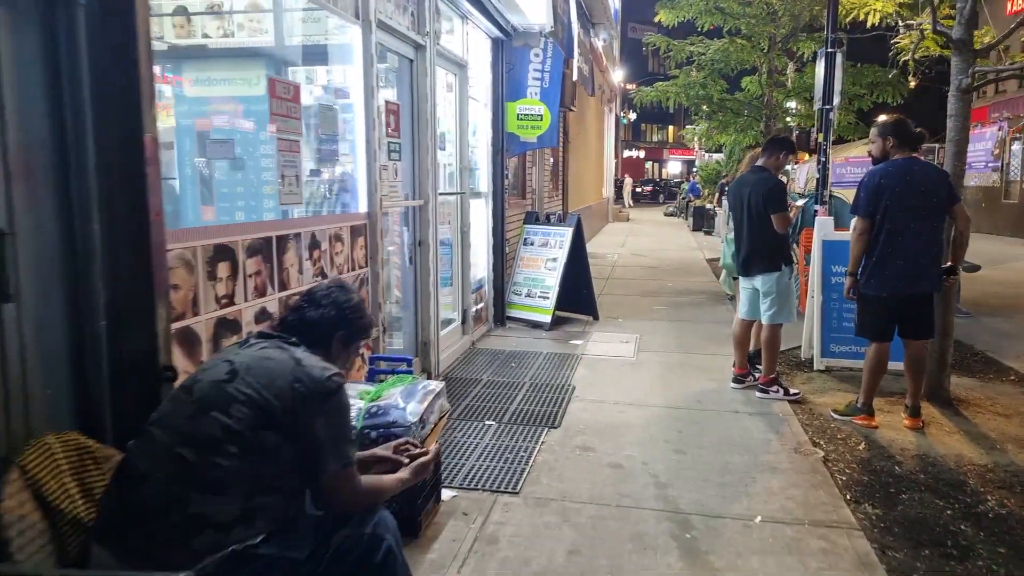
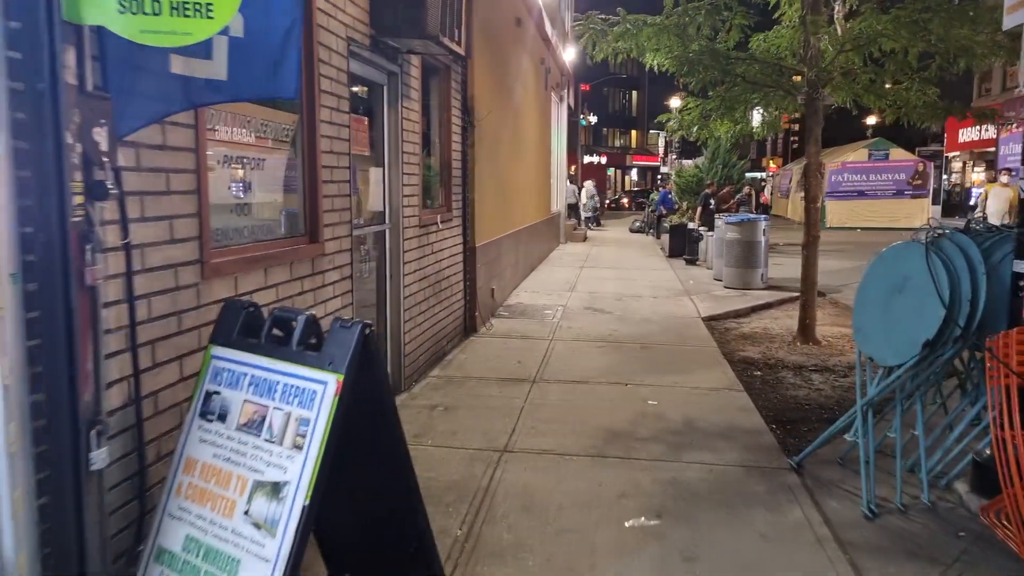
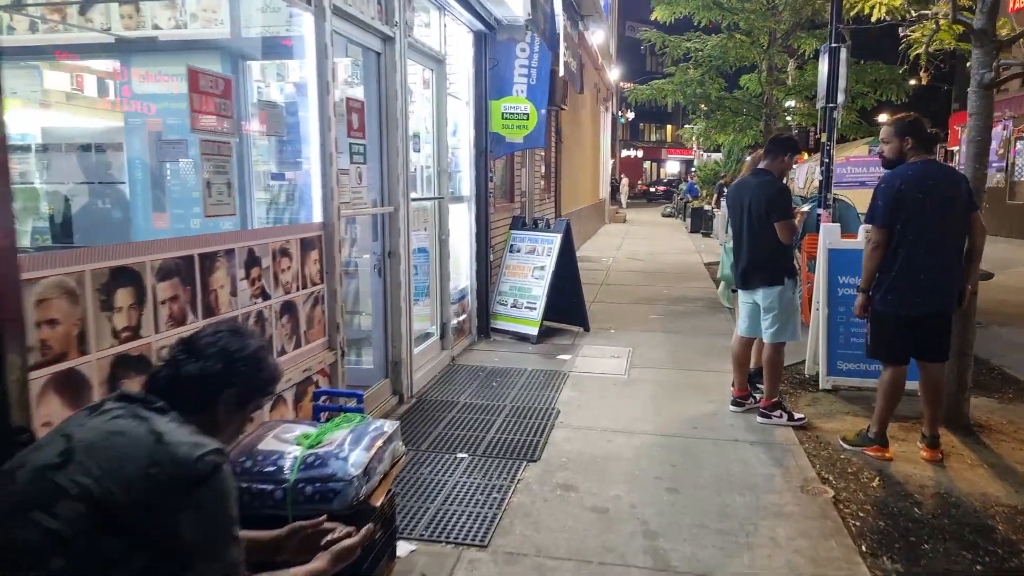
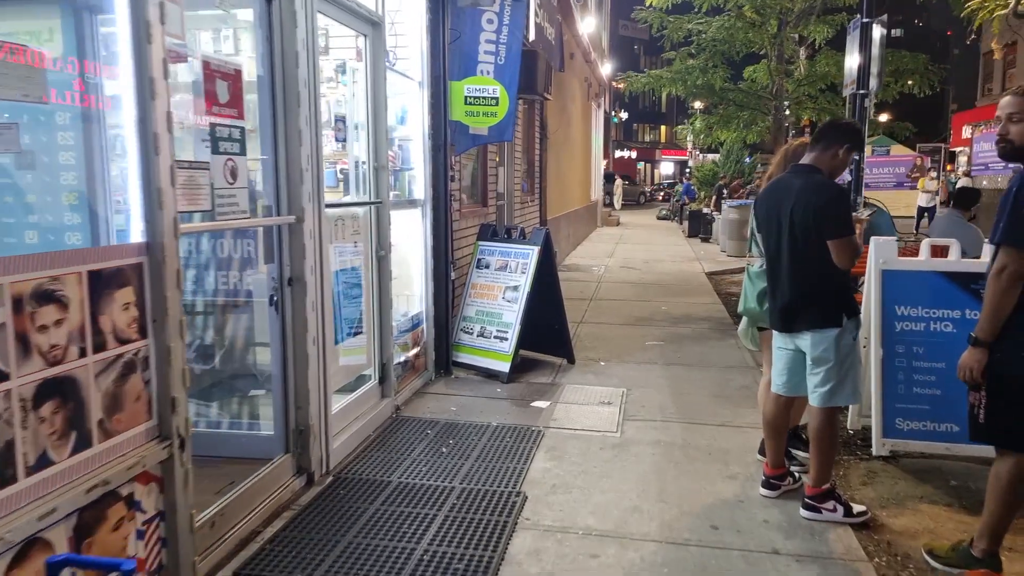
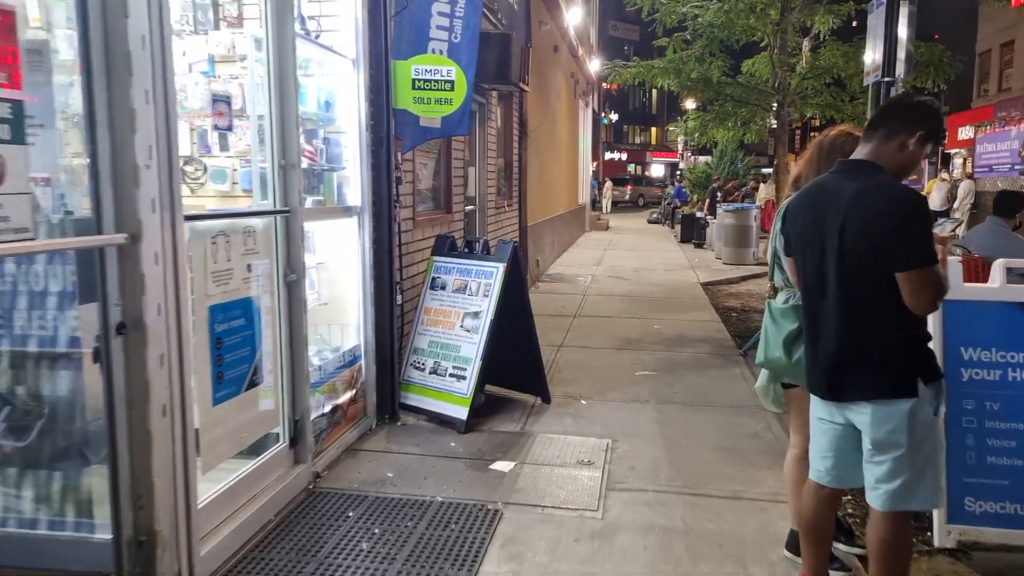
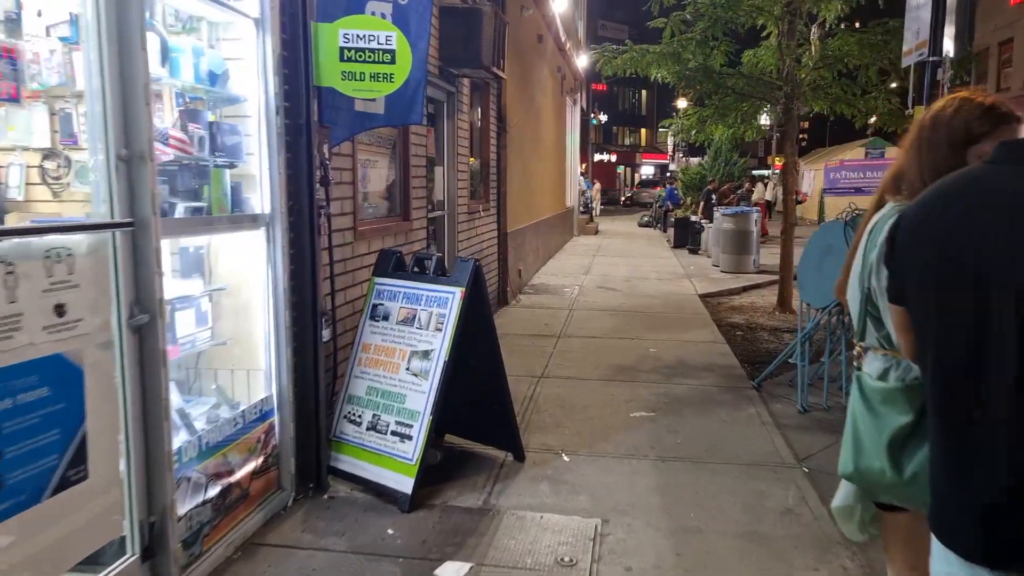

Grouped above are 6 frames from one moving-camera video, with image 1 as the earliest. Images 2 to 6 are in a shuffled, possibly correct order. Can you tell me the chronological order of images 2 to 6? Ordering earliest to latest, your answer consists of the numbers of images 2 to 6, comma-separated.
3, 4, 5, 6, 2
